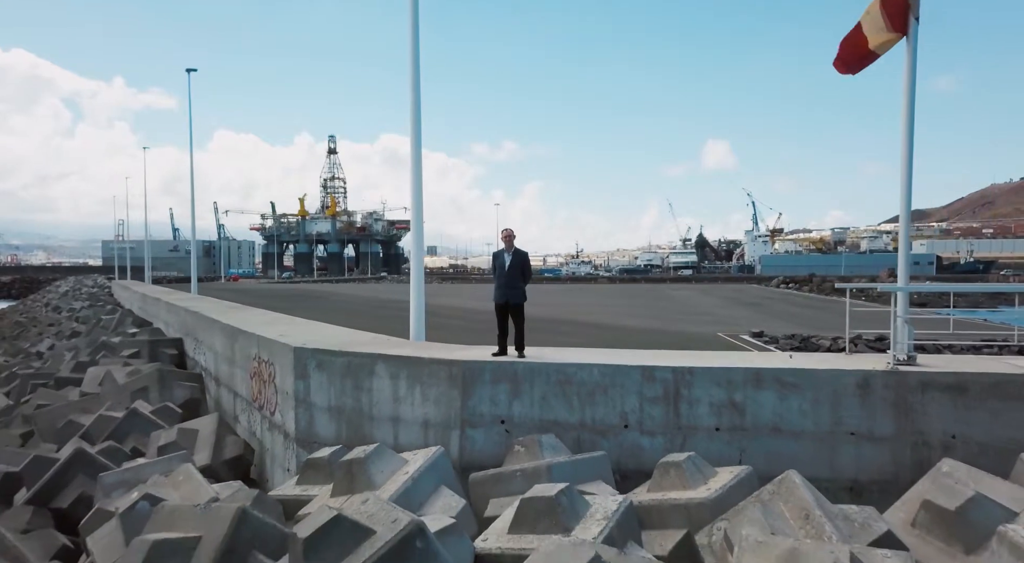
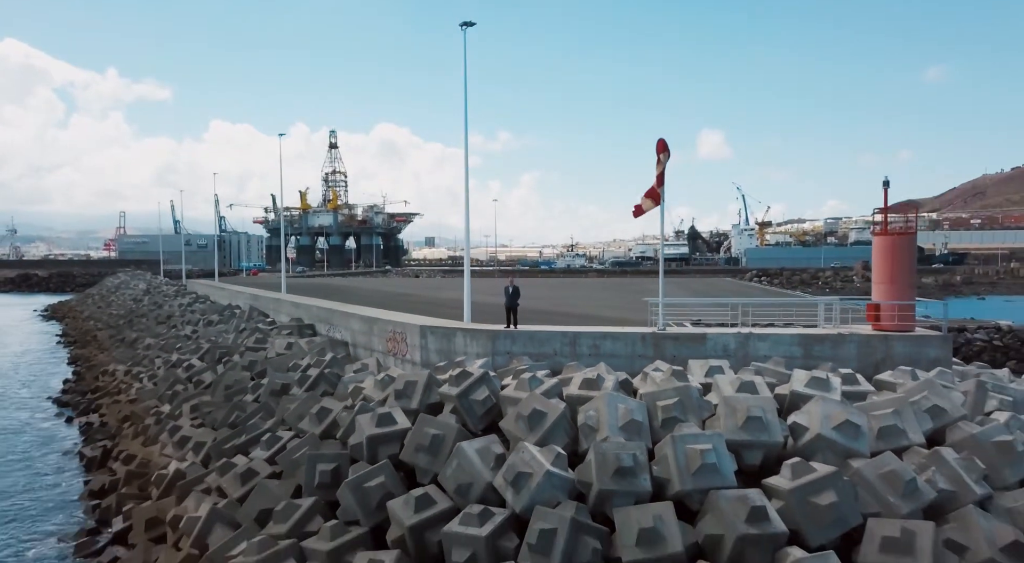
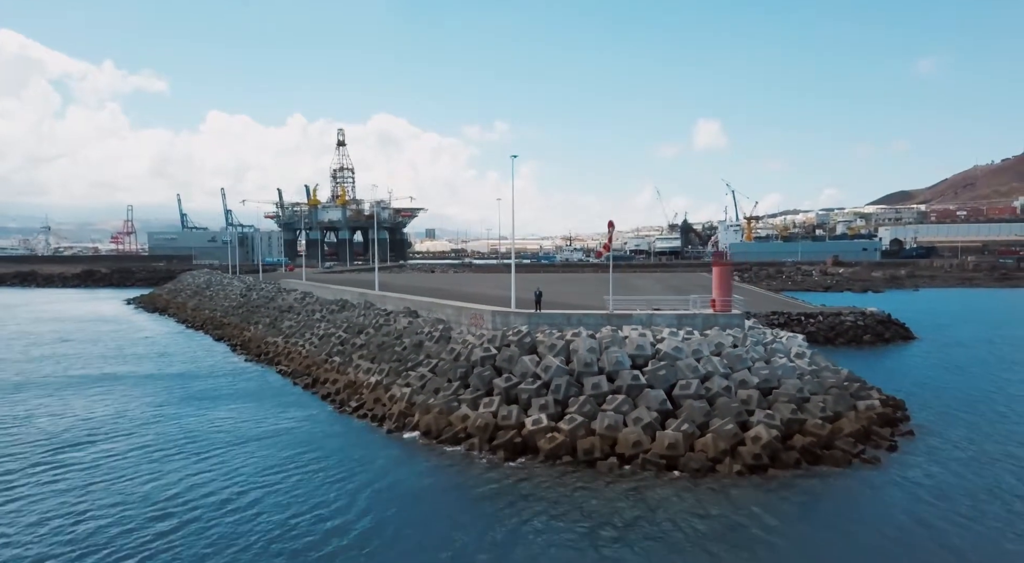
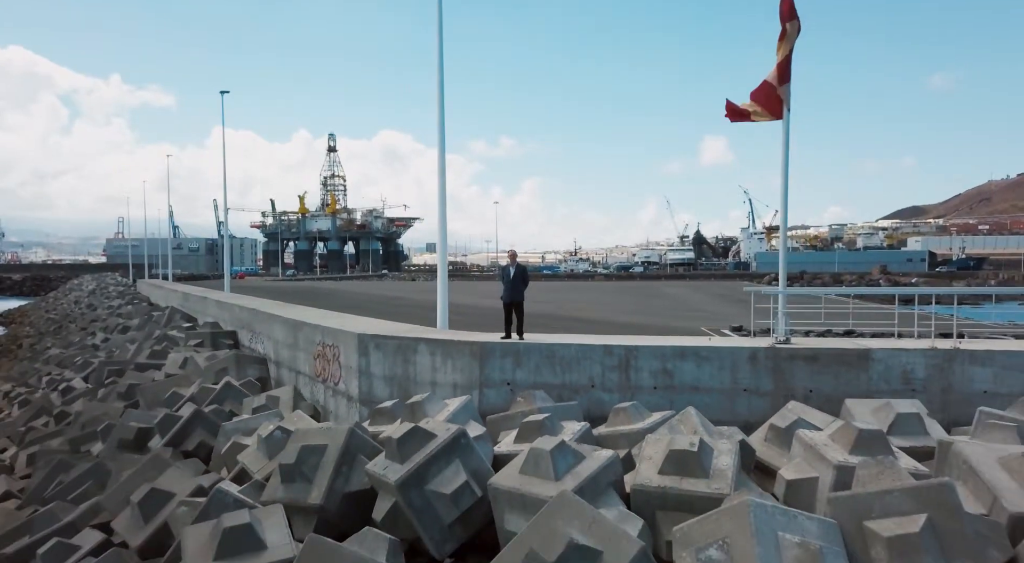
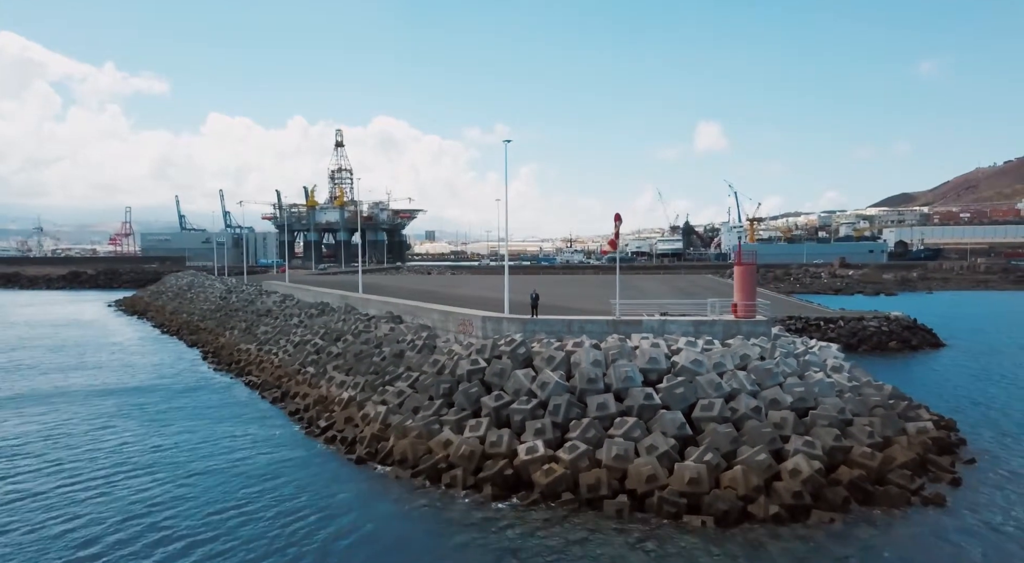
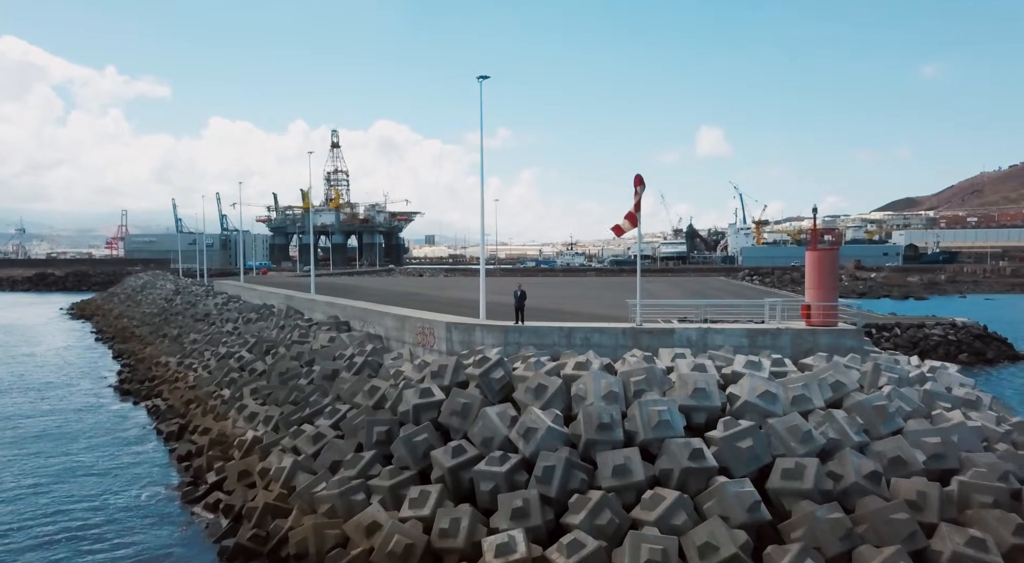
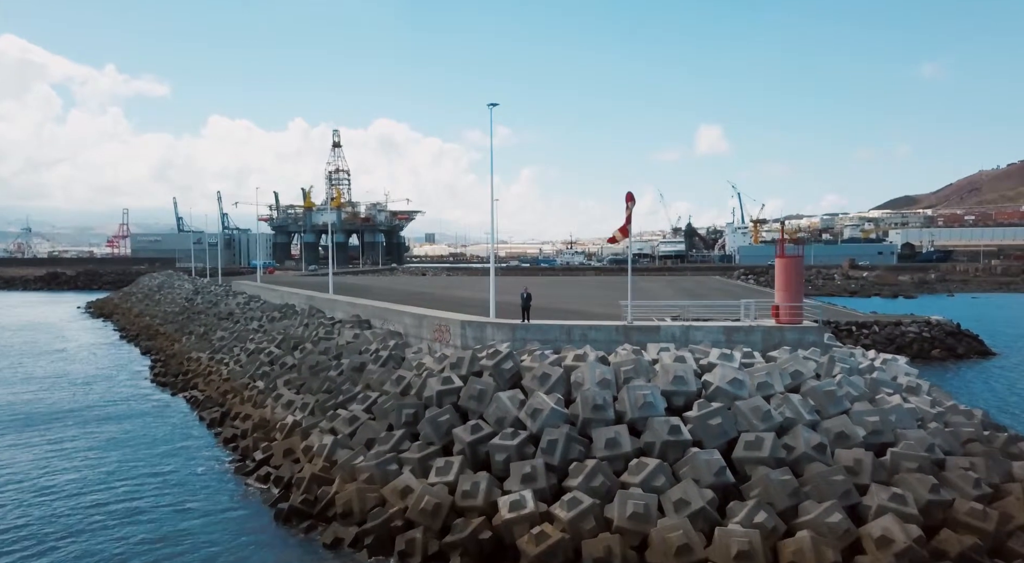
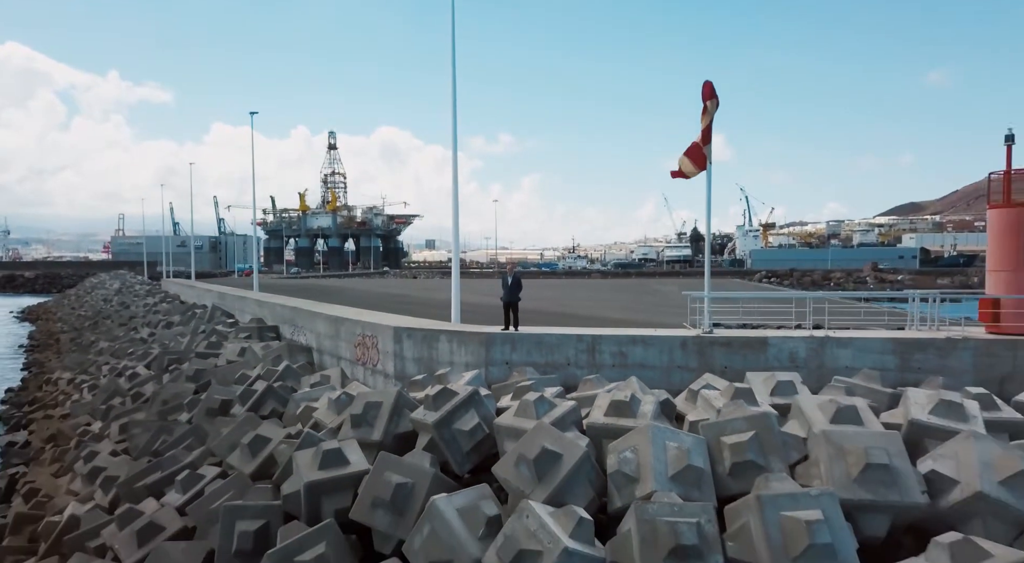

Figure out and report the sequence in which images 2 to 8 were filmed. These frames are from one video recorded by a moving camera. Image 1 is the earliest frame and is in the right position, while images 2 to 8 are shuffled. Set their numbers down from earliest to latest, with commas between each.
4, 8, 2, 6, 7, 5, 3
